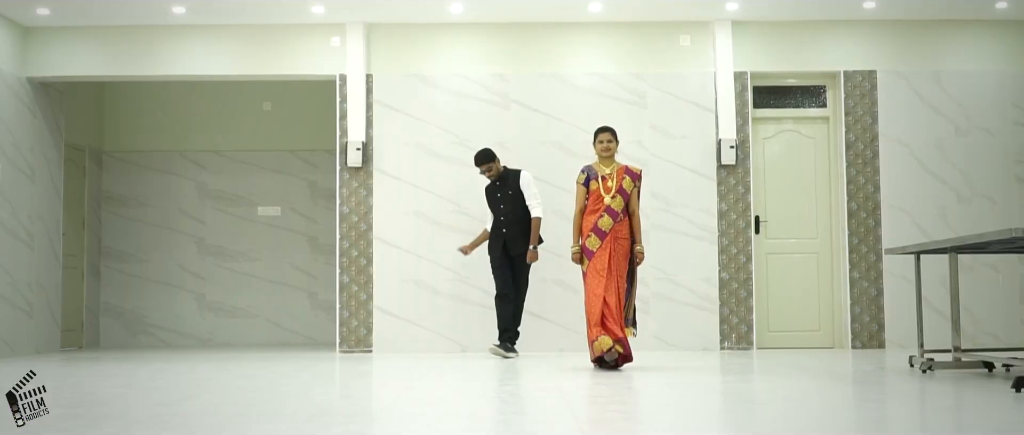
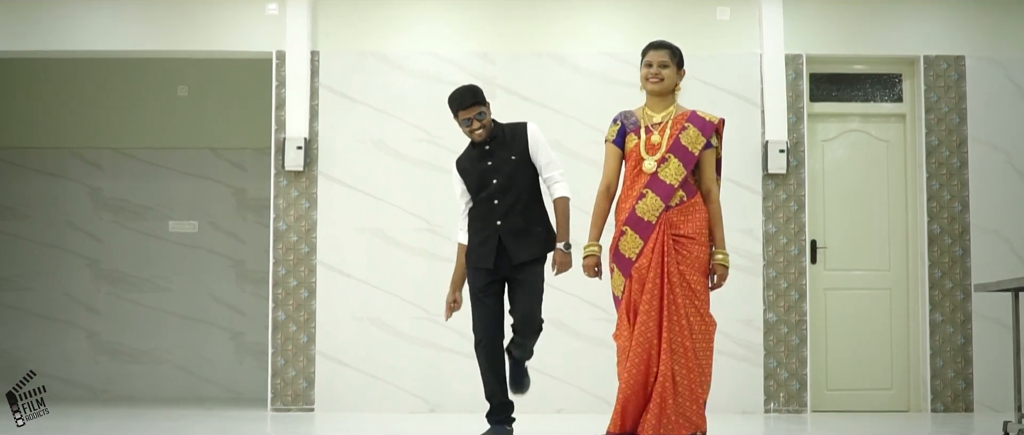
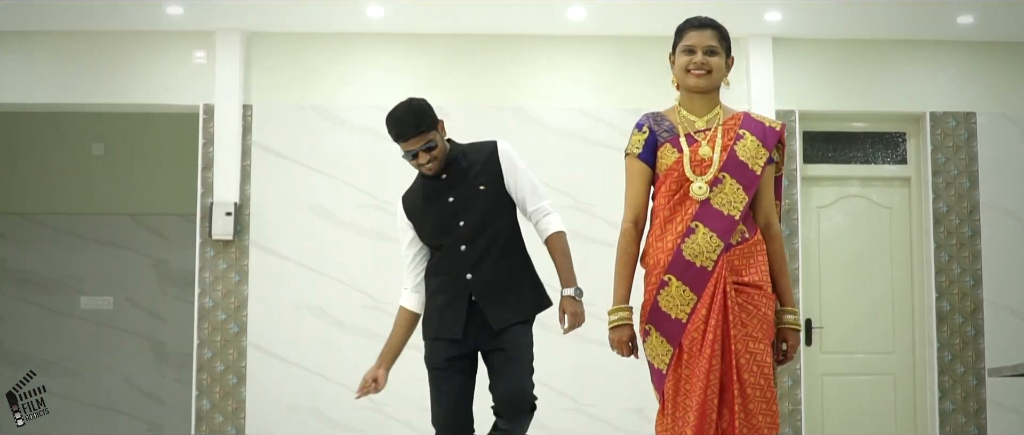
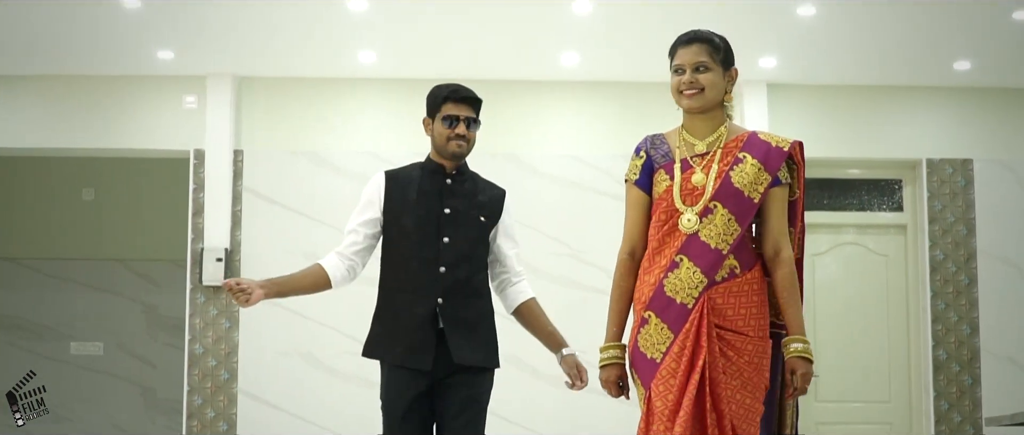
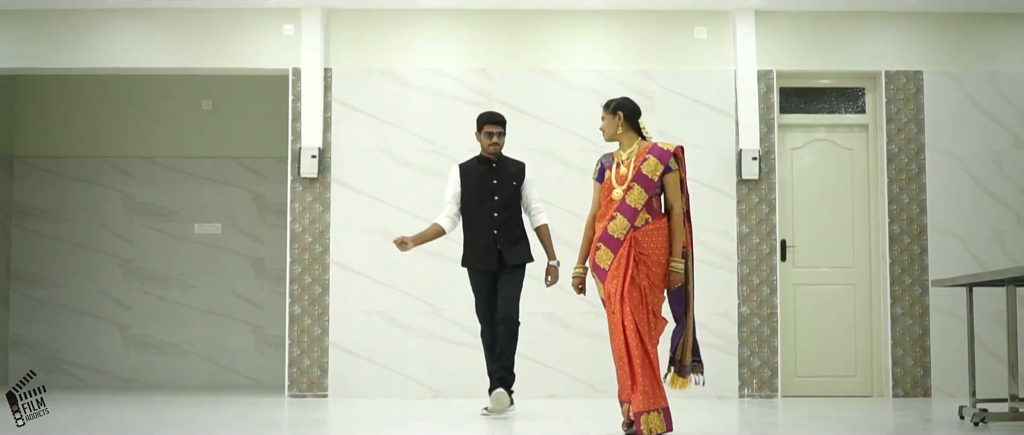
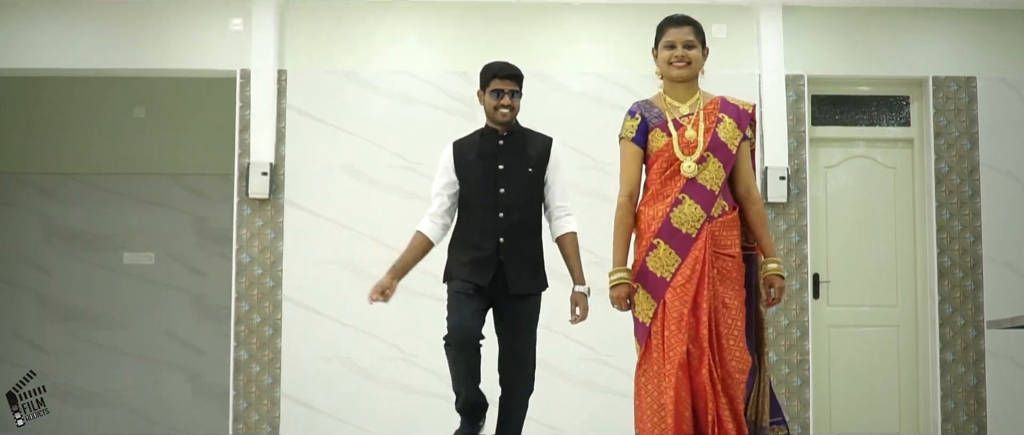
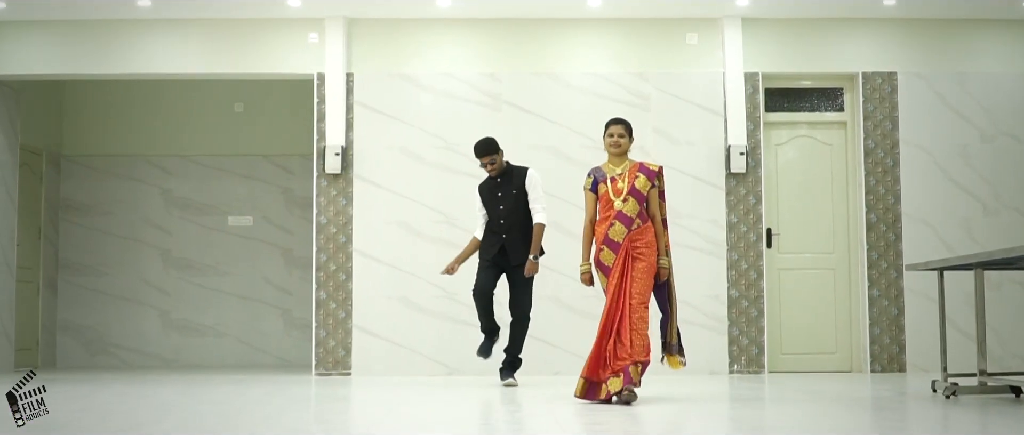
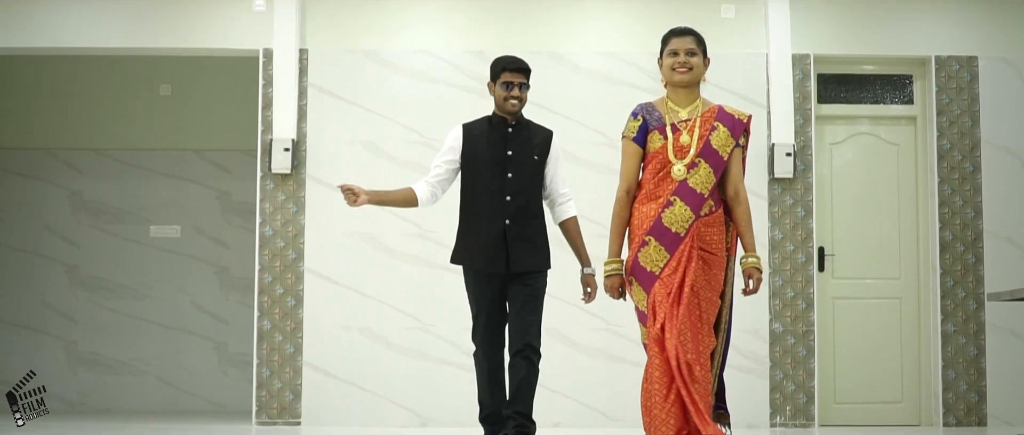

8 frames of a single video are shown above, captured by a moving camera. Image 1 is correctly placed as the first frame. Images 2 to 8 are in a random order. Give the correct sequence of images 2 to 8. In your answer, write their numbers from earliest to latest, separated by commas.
7, 5, 2, 8, 6, 3, 4
